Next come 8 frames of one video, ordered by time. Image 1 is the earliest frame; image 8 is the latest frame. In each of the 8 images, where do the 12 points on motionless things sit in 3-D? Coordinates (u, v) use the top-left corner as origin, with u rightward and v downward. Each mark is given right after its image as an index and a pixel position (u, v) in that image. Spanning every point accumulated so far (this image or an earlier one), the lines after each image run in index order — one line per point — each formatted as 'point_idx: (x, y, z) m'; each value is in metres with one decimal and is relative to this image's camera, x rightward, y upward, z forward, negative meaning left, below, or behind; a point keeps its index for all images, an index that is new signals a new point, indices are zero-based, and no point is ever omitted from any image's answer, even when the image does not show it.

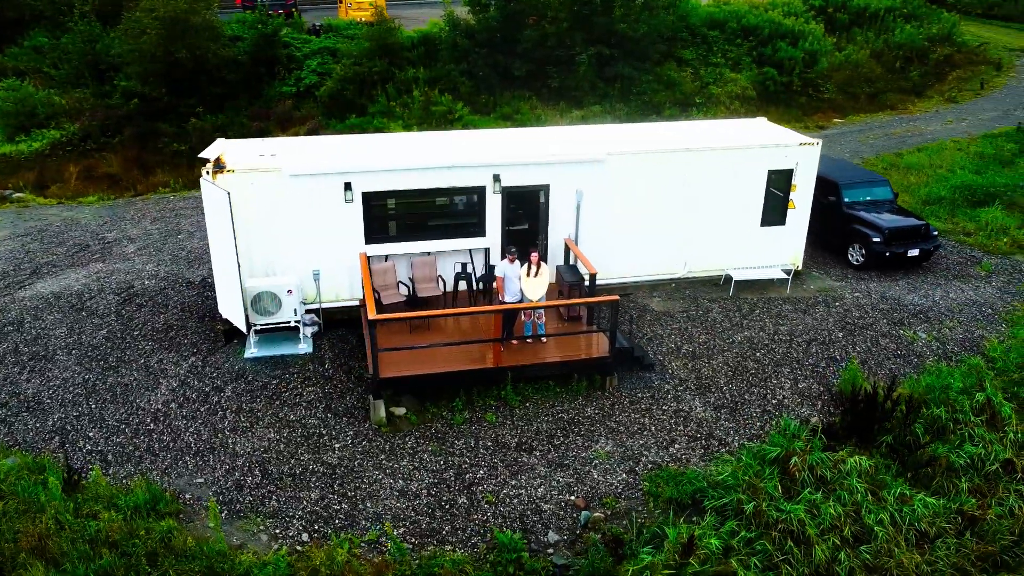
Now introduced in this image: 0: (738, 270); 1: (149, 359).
0: (+3.2, +0.3, +11.4) m
1: (-4.4, -0.9, +9.8) m
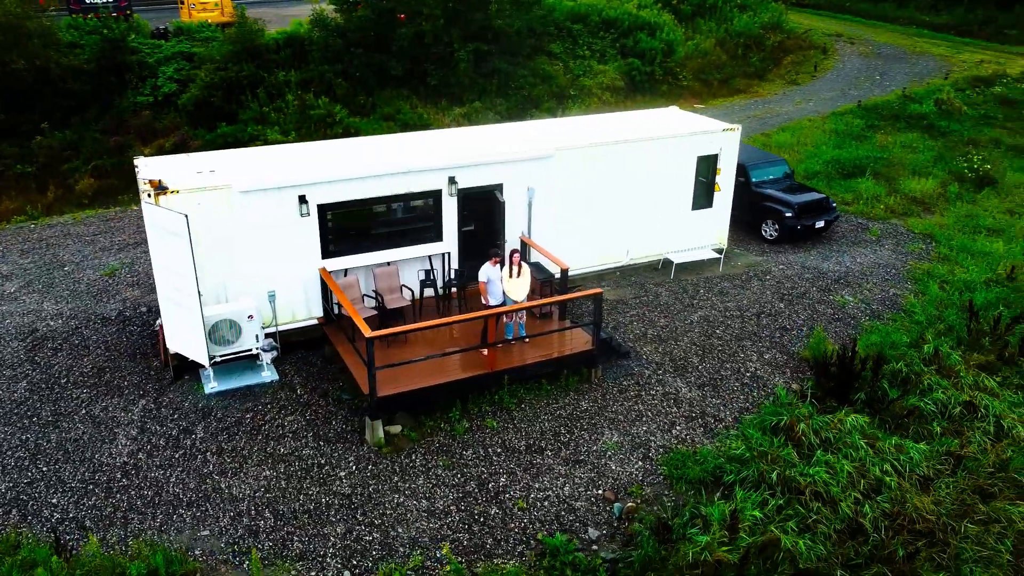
0: (+2.4, +0.5, +11.9) m
1: (-4.6, -1.3, +8.7) m
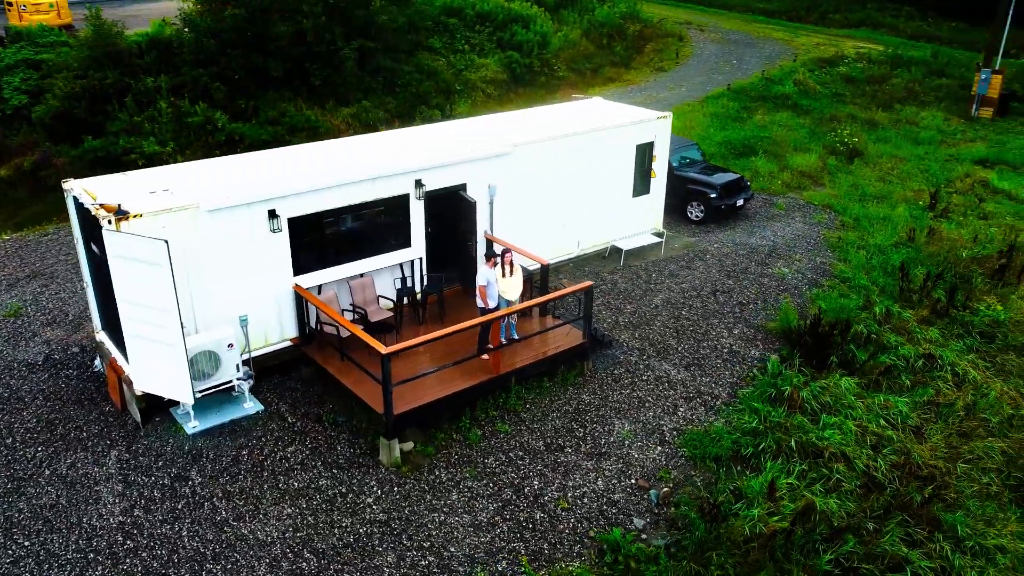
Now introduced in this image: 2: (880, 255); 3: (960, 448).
0: (+1.6, +0.7, +12.2) m
1: (-4.4, -1.7, +7.7) m
2: (+5.6, +0.5, +12.3) m
3: (+4.6, -1.6, +8.2) m
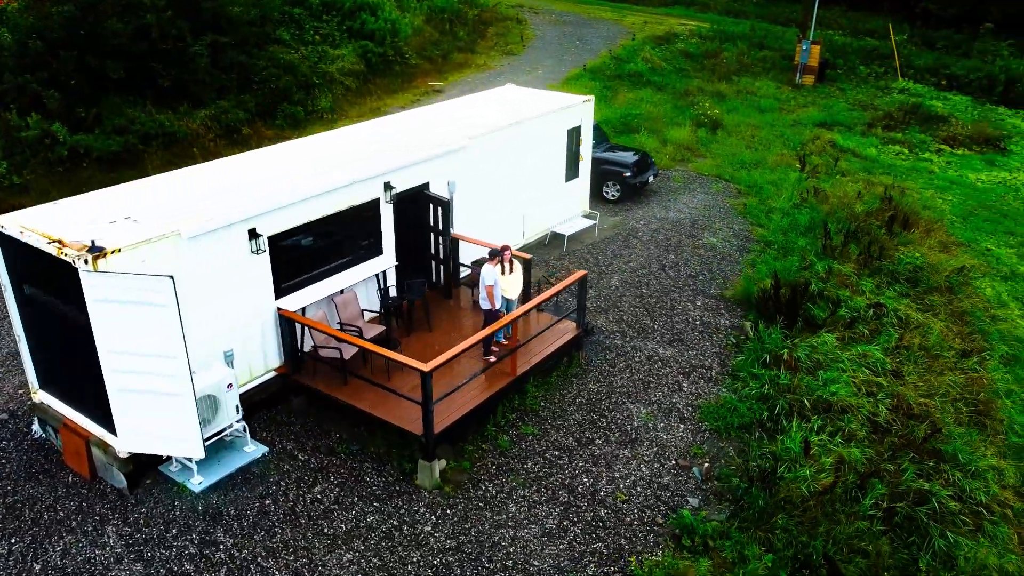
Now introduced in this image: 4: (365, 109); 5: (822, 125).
0: (+0.7, +0.9, +12.2) m
1: (-3.8, -2.2, +6.5) m
2: (+4.5, +1.2, +13.2) m
3: (+4.7, -1.1, +9.1) m
4: (-3.5, +4.3, +19.6) m
5: (+7.5, +3.9, +19.5) m
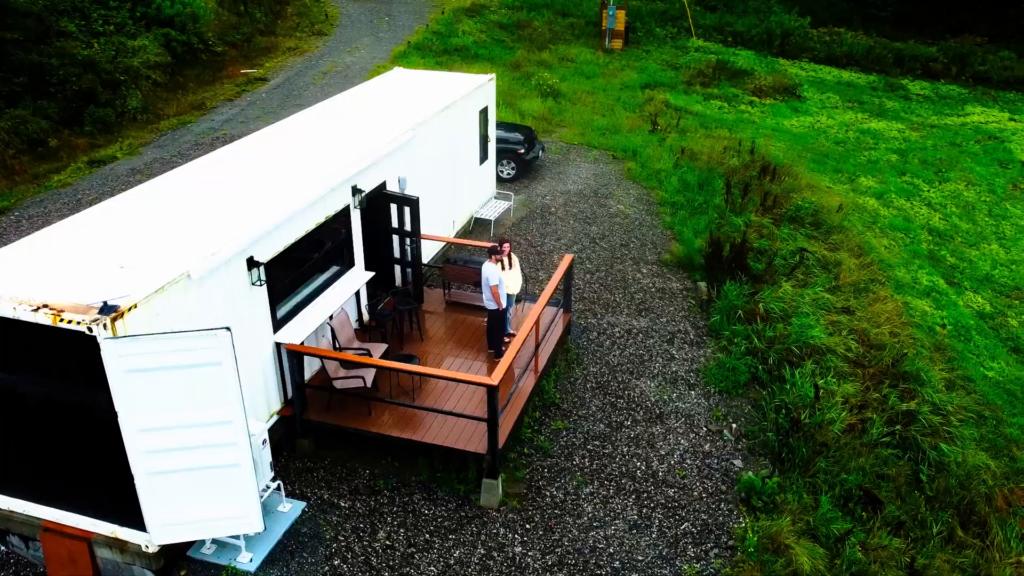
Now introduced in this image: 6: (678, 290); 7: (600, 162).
0: (-0.5, +1.1, +11.8) m
1: (-2.7, -2.7, +5.2) m
2: (+2.8, +1.9, +13.9) m
3: (+4.5, -0.3, +10.1) m
4: (-7.1, +4.0, +17.5) m
5: (+3.4, +5.1, +20.6) m
6: (+2.2, 0.0, +10.4) m
7: (+1.6, +2.3, +14.8) m
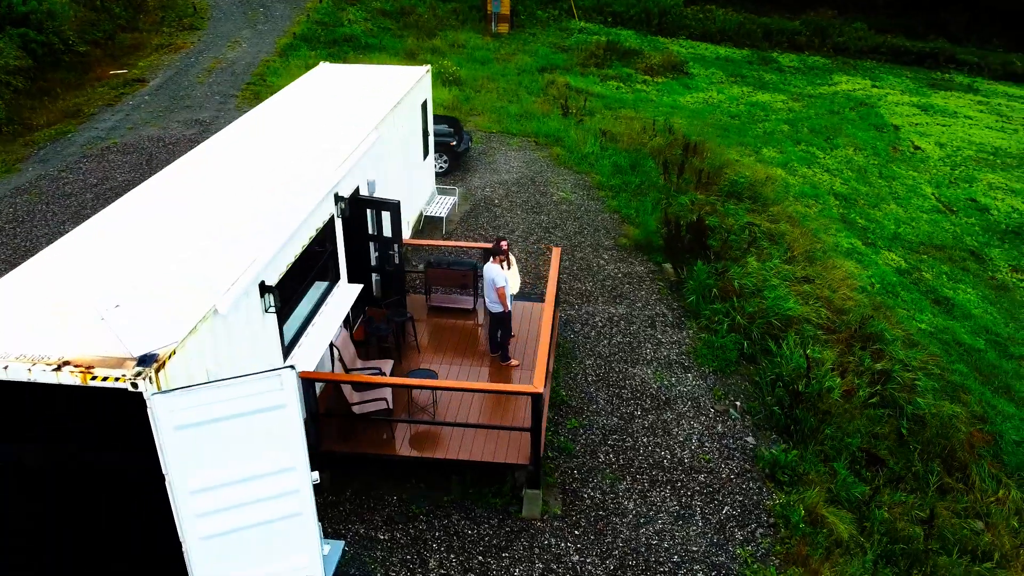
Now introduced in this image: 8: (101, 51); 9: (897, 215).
0: (-1.2, +1.1, +11.3) m
1: (-1.9, -2.9, +4.6) m
2: (+1.6, +2.2, +13.9) m
3: (+4.1, +0.1, +10.5) m
4: (-8.9, +3.4, +15.8) m
5: (+0.8, +5.5, +20.5) m
6: (+1.7, +0.2, +10.5) m
7: (+0.3, +2.5, +14.6) m
8: (-9.5, +5.5, +18.7) m
9: (+7.3, +1.4, +15.3) m
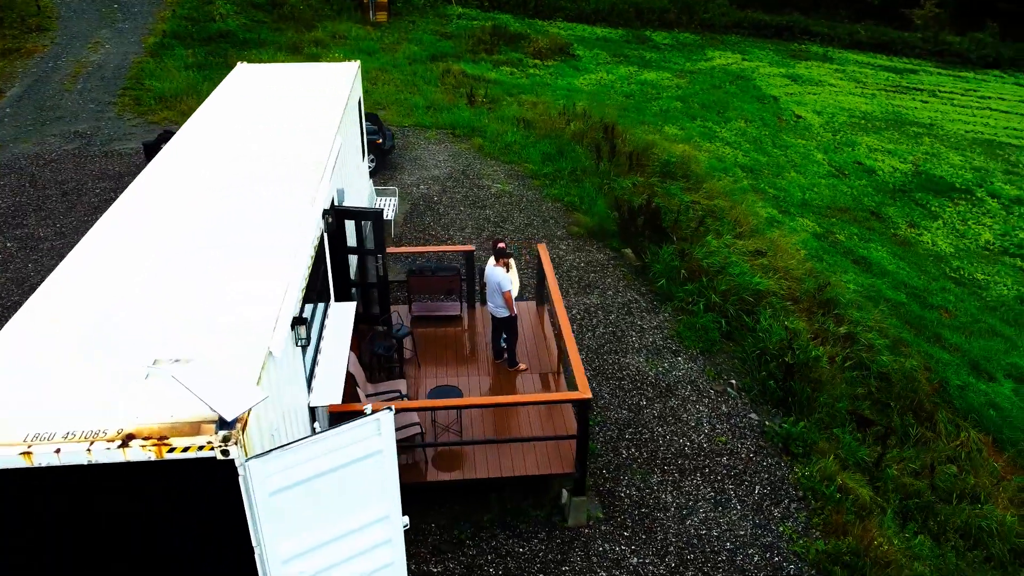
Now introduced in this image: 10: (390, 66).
0: (-1.9, +1.0, +10.8) m
1: (-1.0, -3.1, +4.1) m
2: (+0.3, +2.4, +13.8) m
3: (+3.6, +0.5, +10.9) m
4: (-10.4, +2.6, +13.7) m
5: (-1.9, +5.7, +20.1) m
6: (+1.2, +0.4, +10.5) m
7: (-1.2, +2.6, +14.2) m
8: (-11.7, +4.6, +16.4) m
9: (+5.7, +2.1, +16.1) m
10: (-2.9, +5.3, +19.2) m
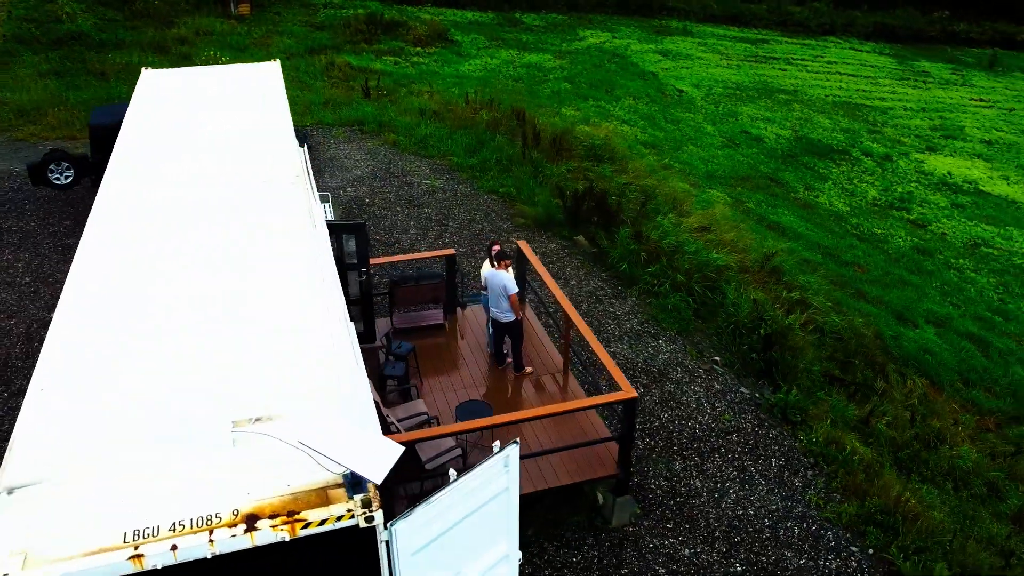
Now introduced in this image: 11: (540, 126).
0: (-2.5, +0.8, +10.1) m
1: (-0.1, -3.3, +3.8) m
2: (-1.0, +2.5, +13.4) m
3: (+2.8, +0.9, +11.2) m
4: (-11.6, +1.6, +11.5) m
5: (-4.7, +5.6, +19.1) m
6: (+0.6, +0.5, +10.3) m
7: (-2.6, +2.5, +13.6) m
8: (-13.5, +3.5, +13.8) m
9: (+3.9, +2.8, +16.6) m
10: (-5.4, +5.1, +18.1) m
11: (+0.5, +2.8, +14.0) m
